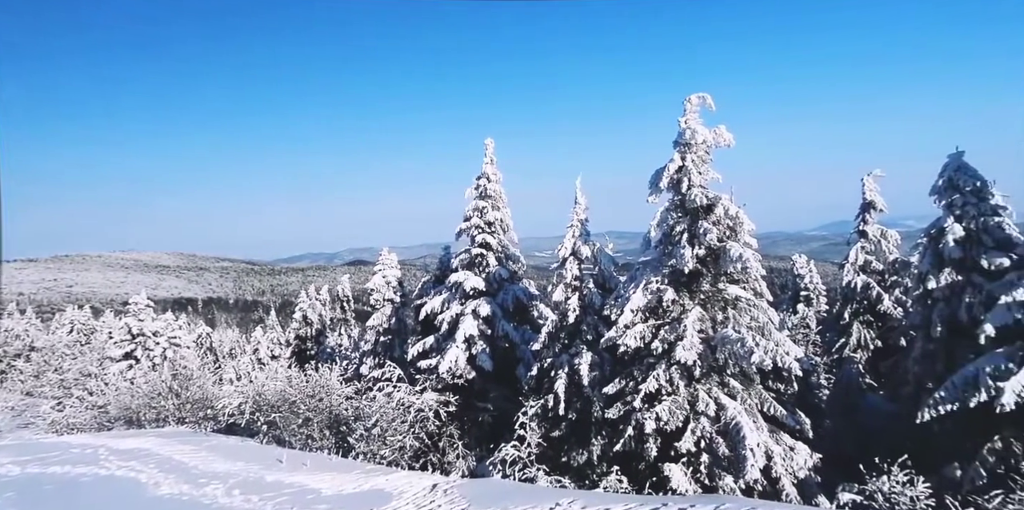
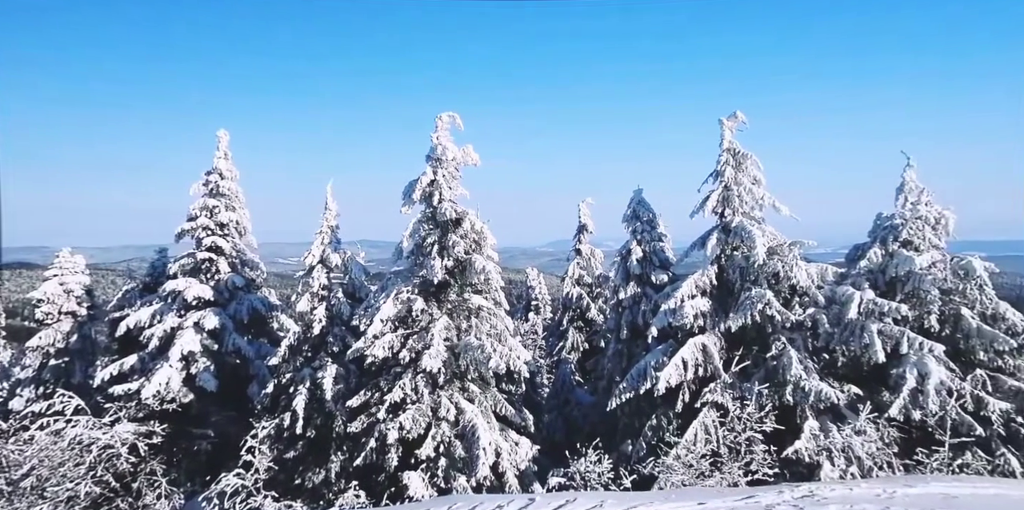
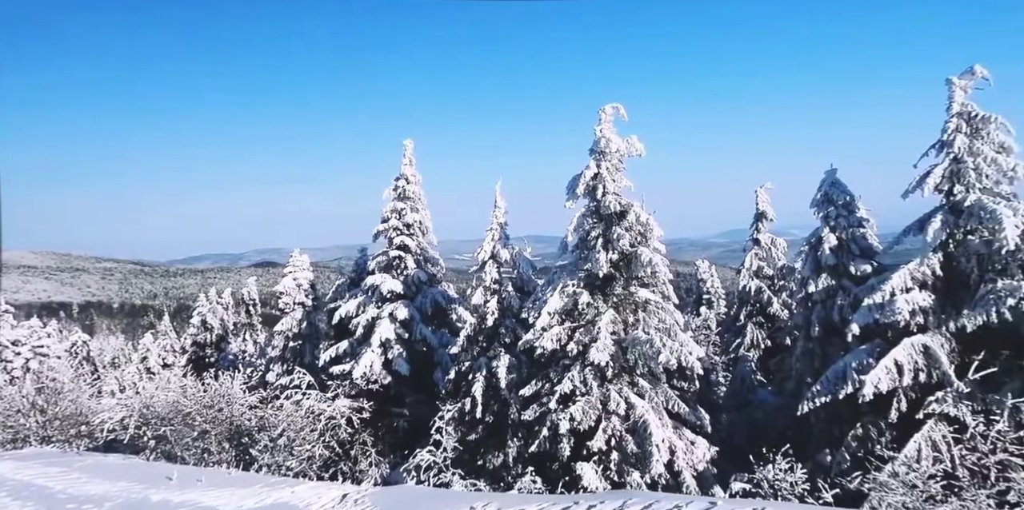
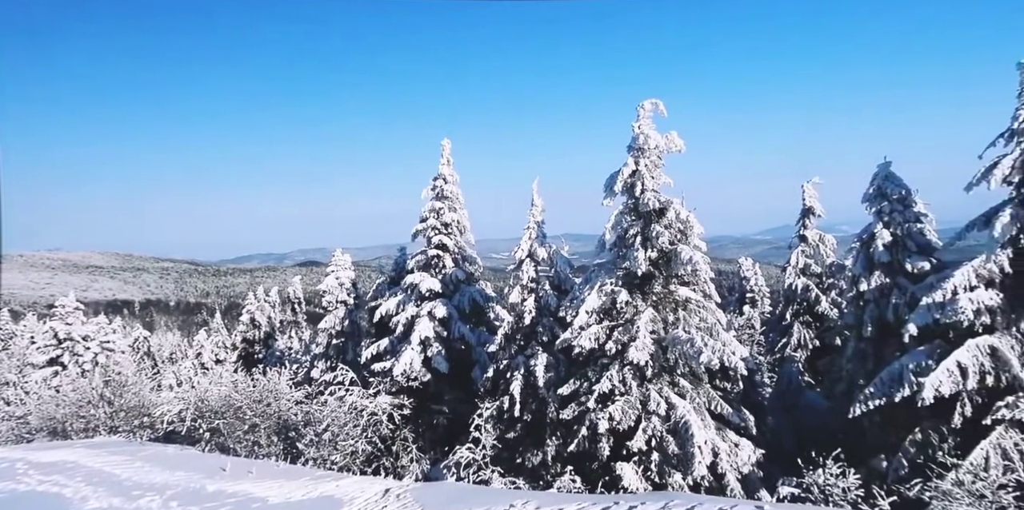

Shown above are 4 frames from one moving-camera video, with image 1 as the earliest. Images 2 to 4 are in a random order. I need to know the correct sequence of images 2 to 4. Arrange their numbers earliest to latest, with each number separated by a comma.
4, 3, 2
